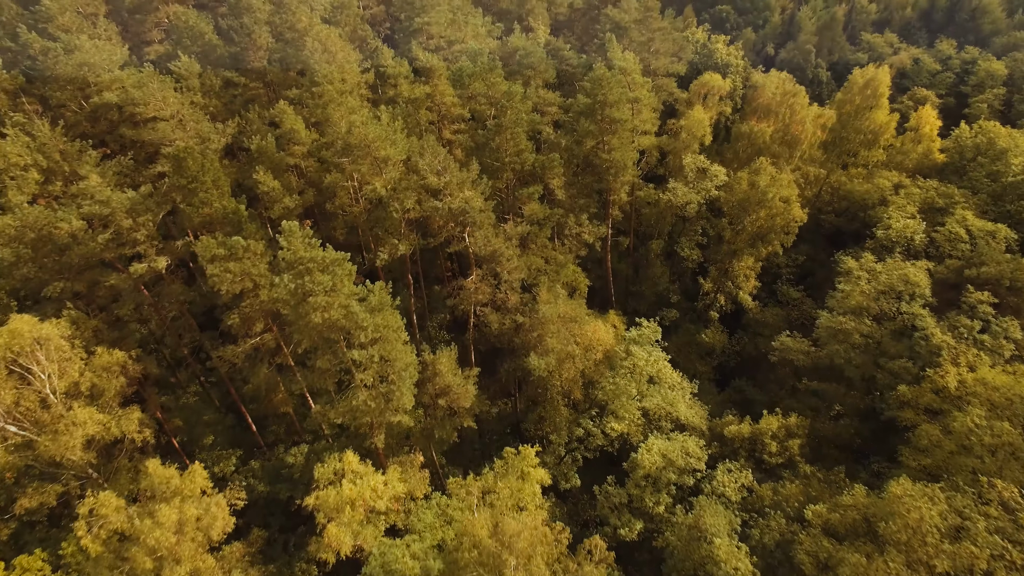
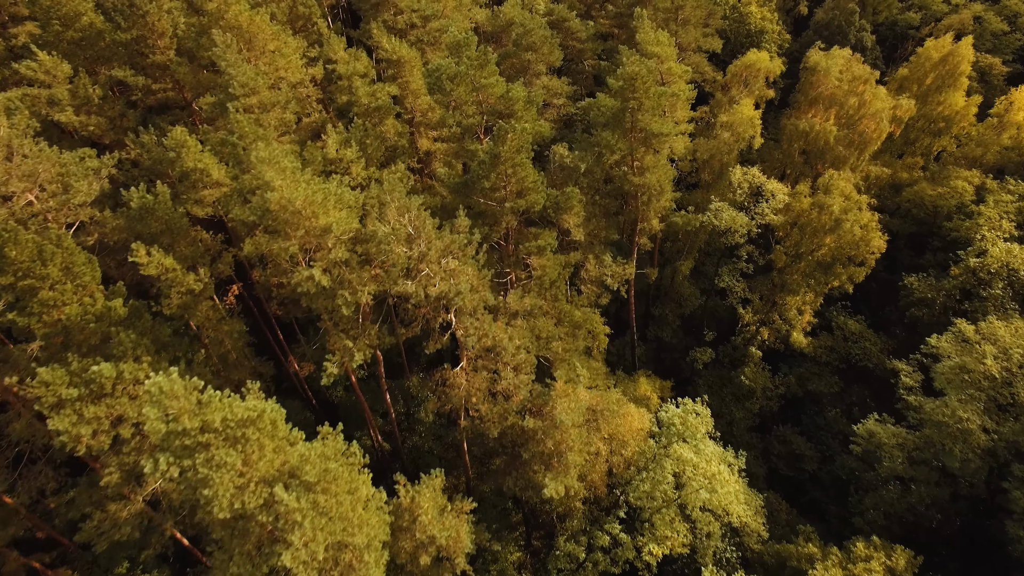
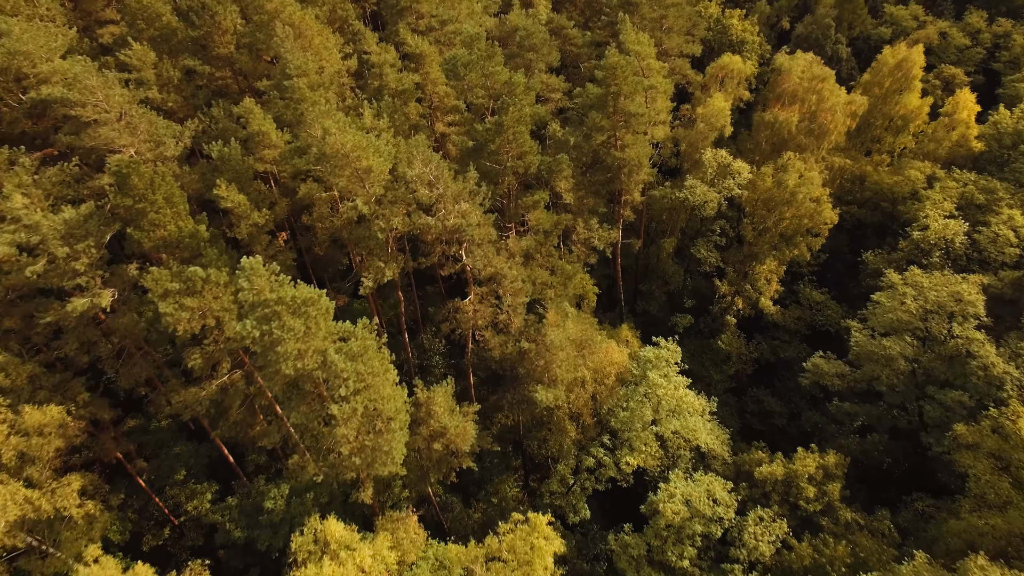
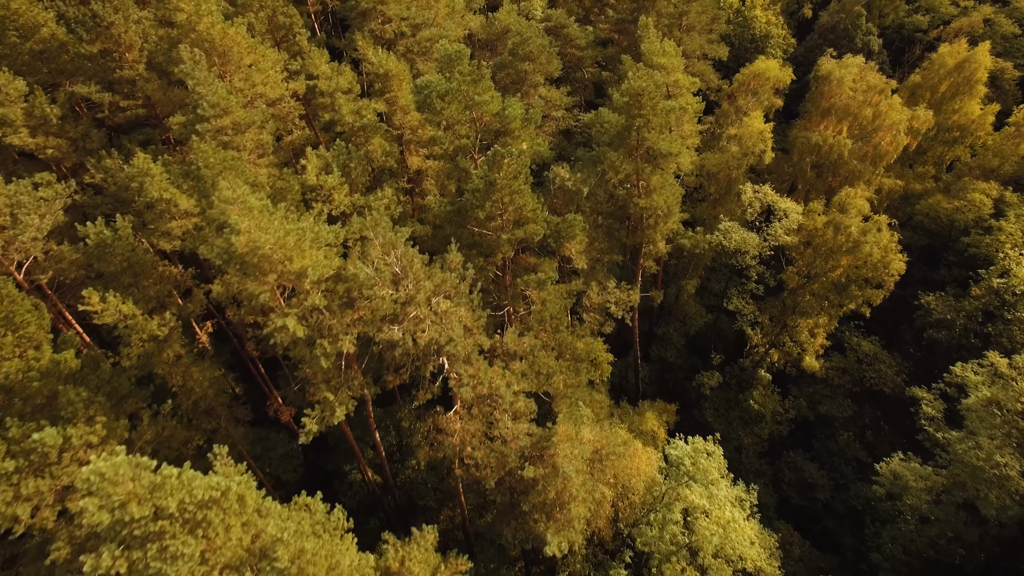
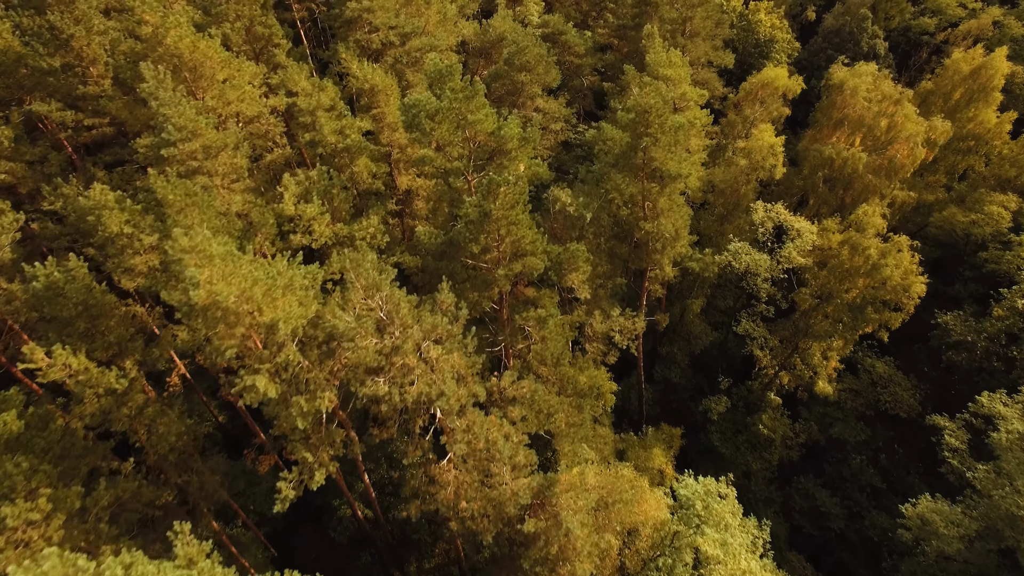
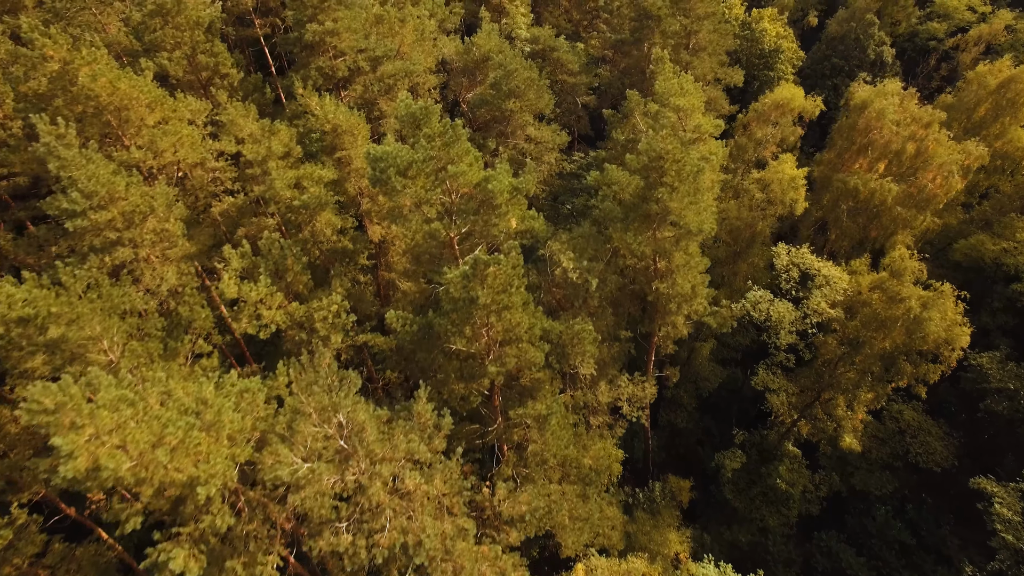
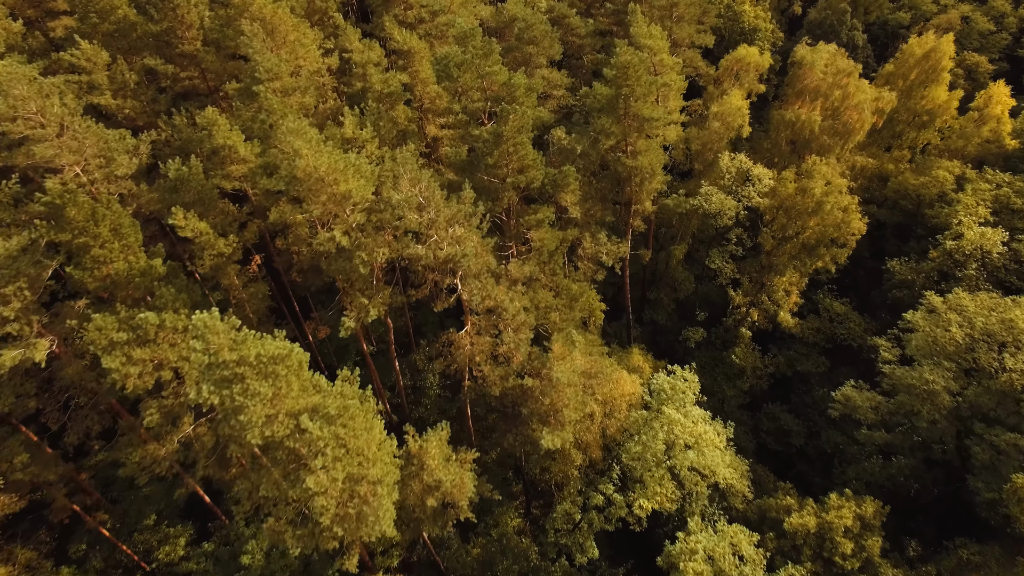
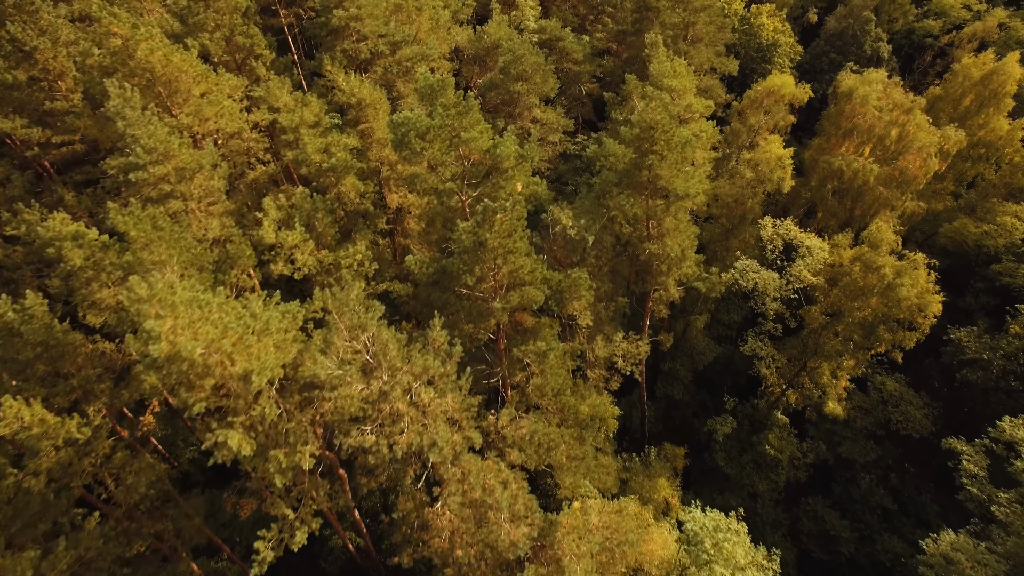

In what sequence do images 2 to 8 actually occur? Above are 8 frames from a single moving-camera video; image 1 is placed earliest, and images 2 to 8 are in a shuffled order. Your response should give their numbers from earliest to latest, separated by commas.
3, 7, 2, 4, 5, 8, 6
